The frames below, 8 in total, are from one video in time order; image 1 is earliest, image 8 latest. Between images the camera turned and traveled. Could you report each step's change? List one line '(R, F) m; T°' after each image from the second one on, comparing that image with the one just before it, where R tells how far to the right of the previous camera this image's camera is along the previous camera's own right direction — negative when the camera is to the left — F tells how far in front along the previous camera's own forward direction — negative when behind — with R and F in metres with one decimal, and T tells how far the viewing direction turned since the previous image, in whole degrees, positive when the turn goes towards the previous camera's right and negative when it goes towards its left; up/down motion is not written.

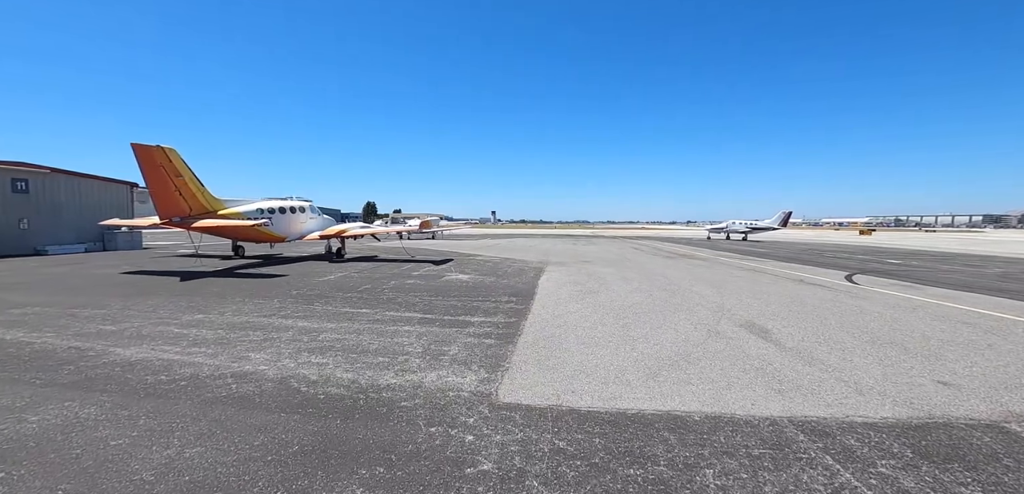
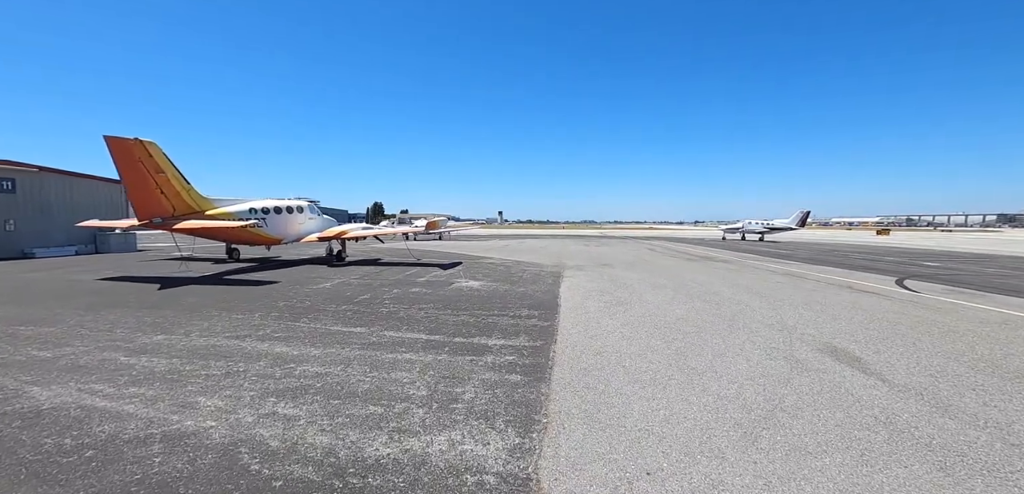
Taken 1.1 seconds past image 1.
(-0.3, +1.2) m; -1°
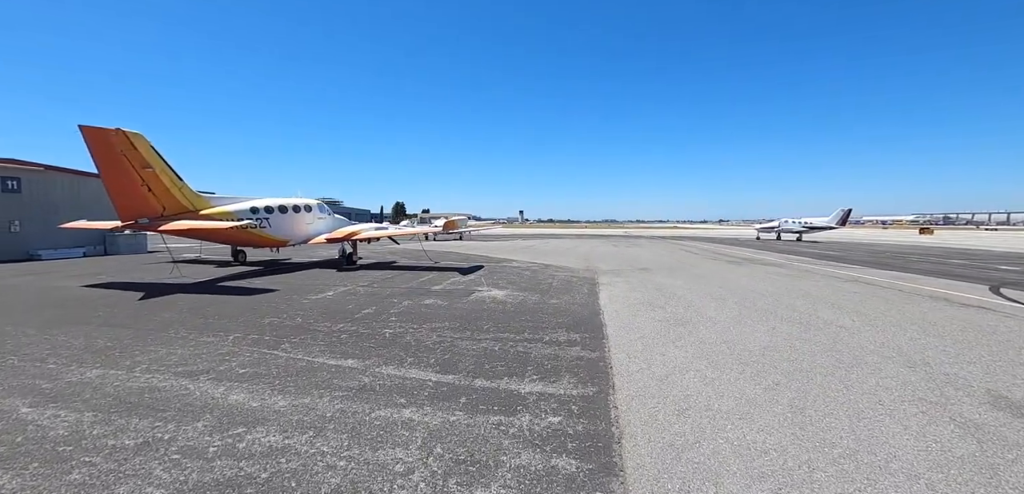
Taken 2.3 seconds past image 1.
(-0.2, +1.5) m; -3°
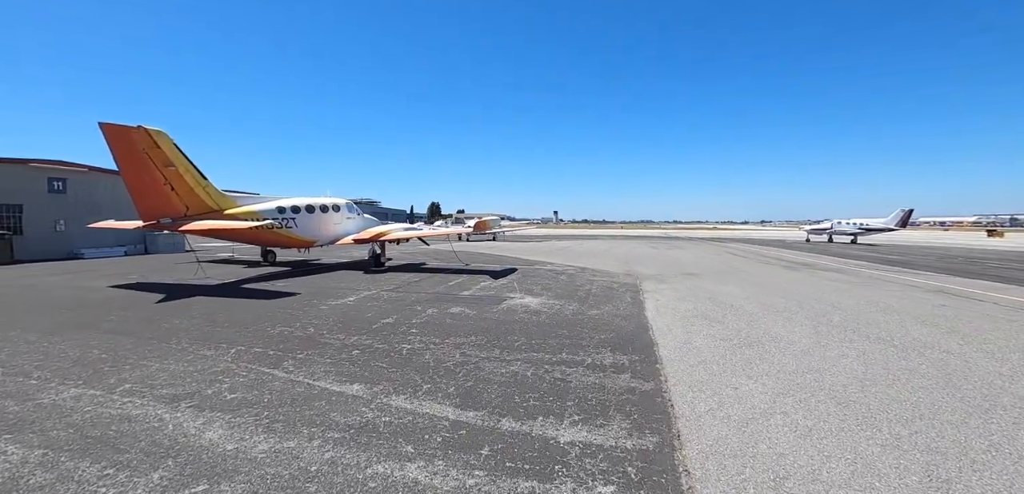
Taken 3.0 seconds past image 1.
(0.0, +0.8) m; -4°
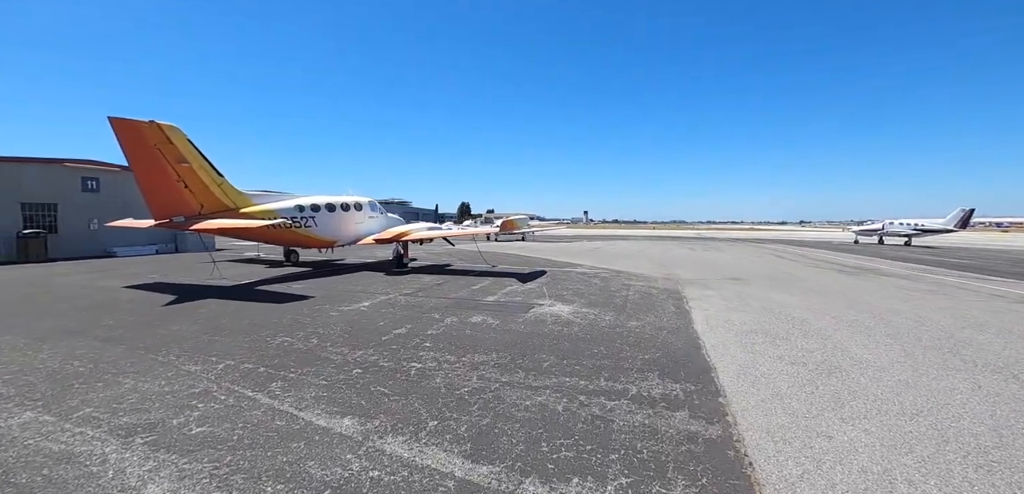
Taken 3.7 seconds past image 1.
(0.0, +0.8) m; -4°
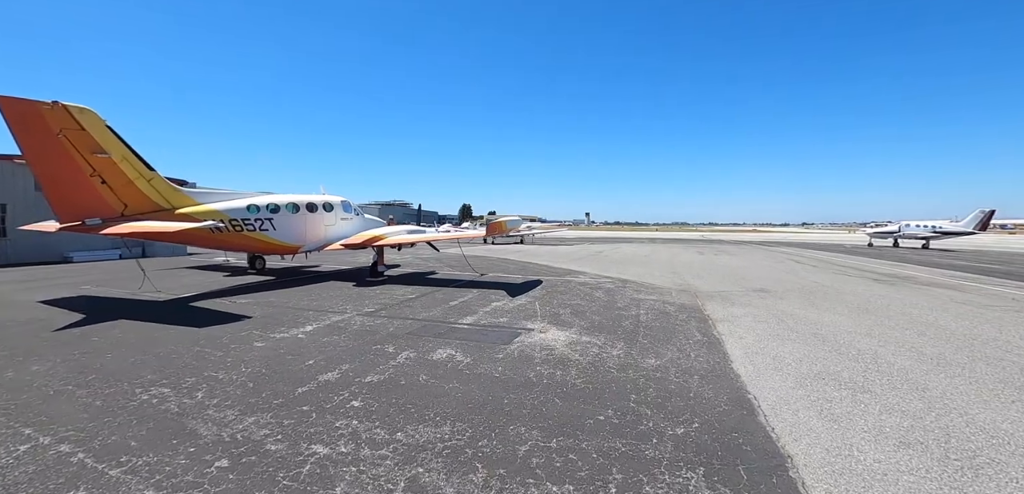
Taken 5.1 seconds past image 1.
(+0.3, +1.5) m; 0°
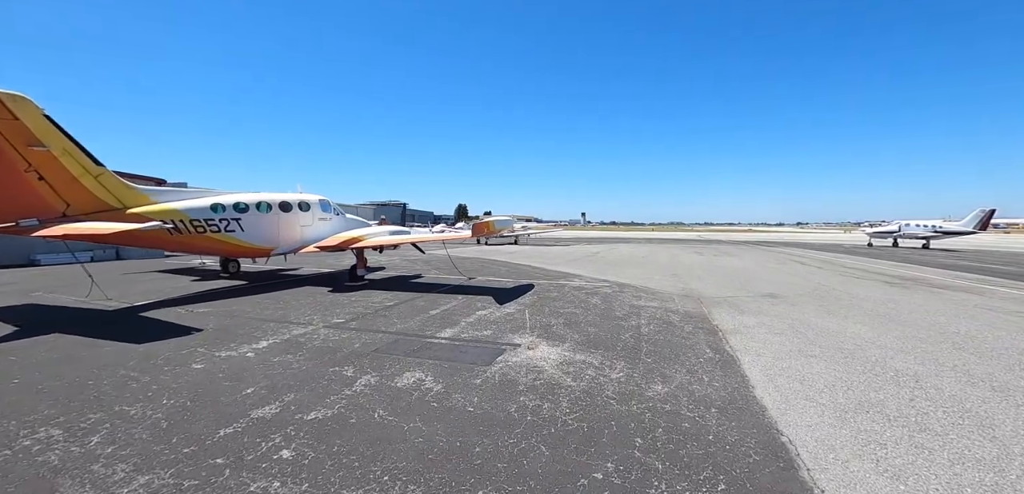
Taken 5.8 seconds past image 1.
(+0.2, +0.7) m; 0°
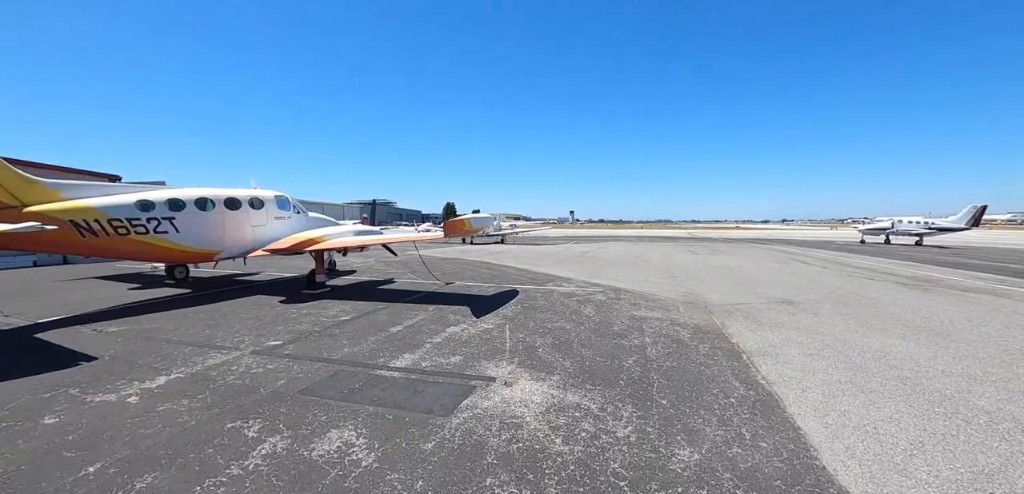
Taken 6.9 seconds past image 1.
(+0.2, +1.1) m; +1°
